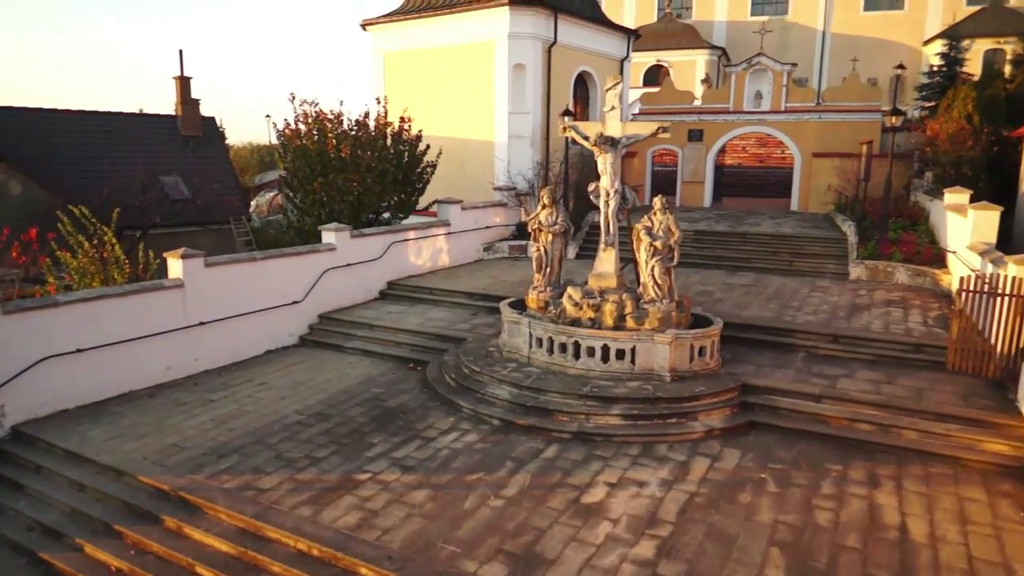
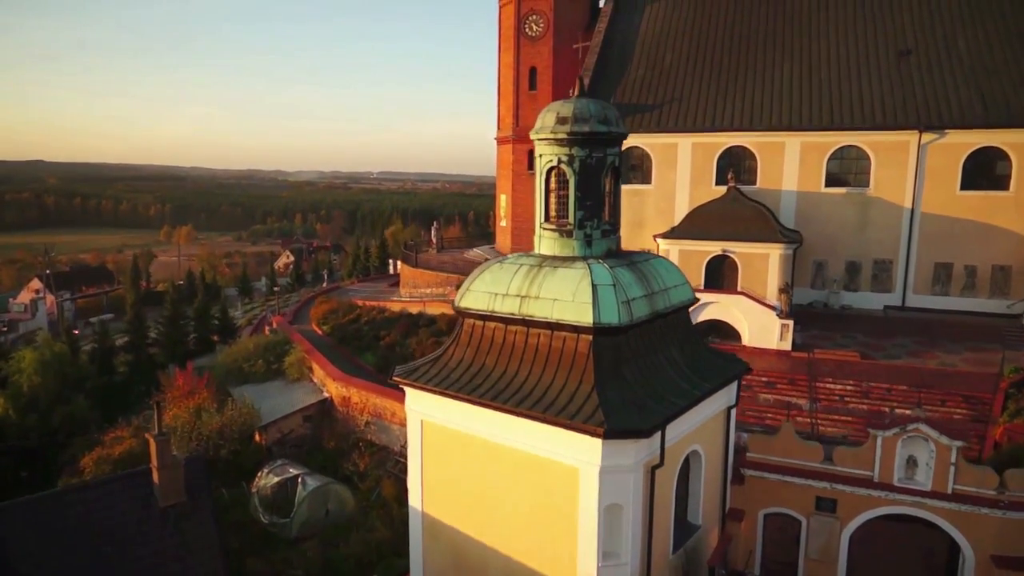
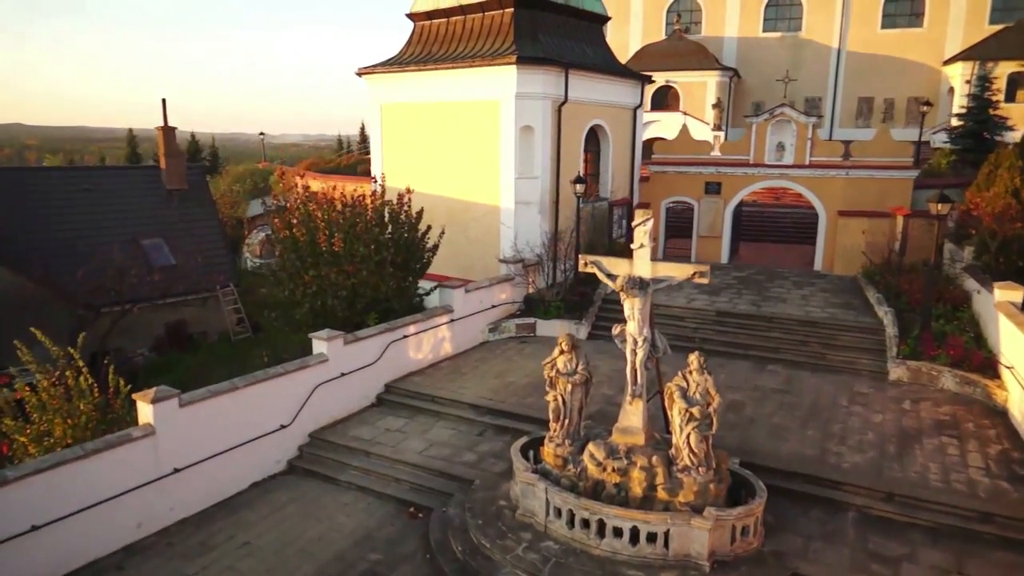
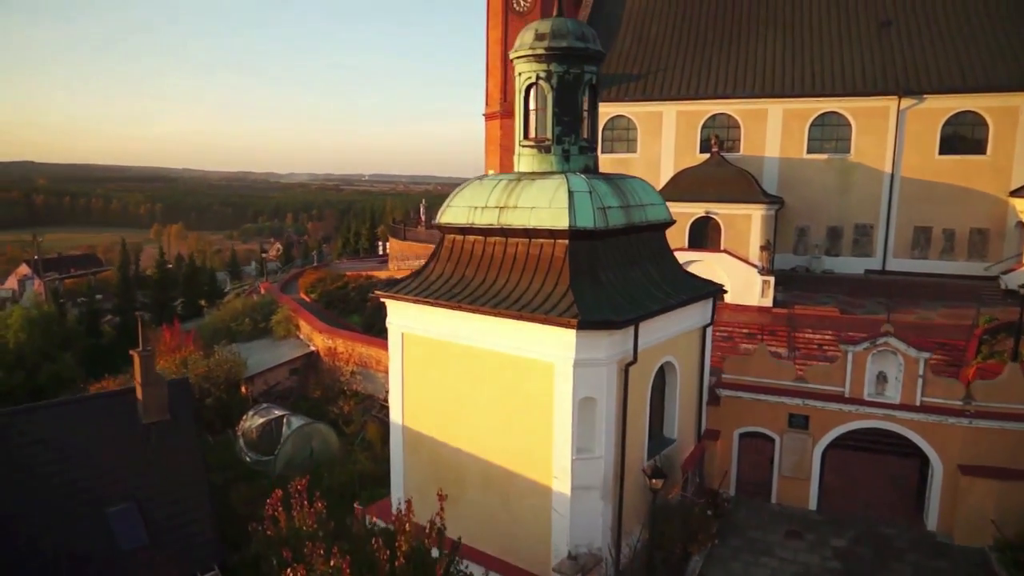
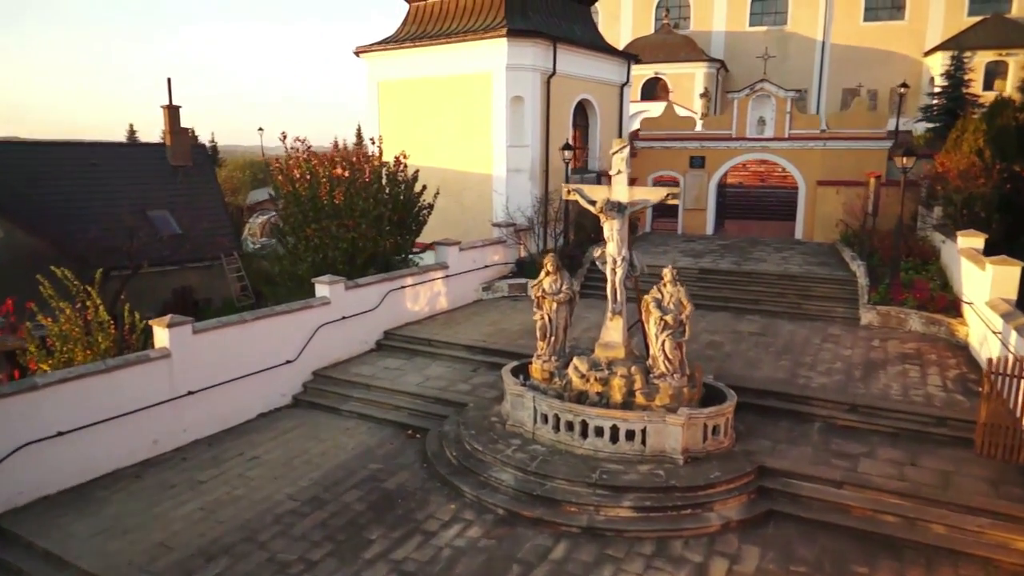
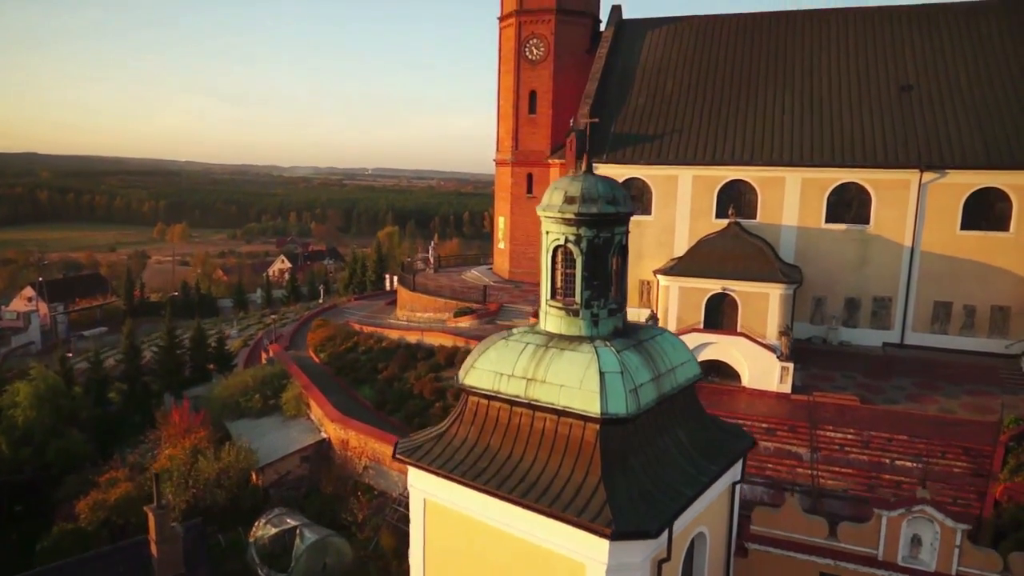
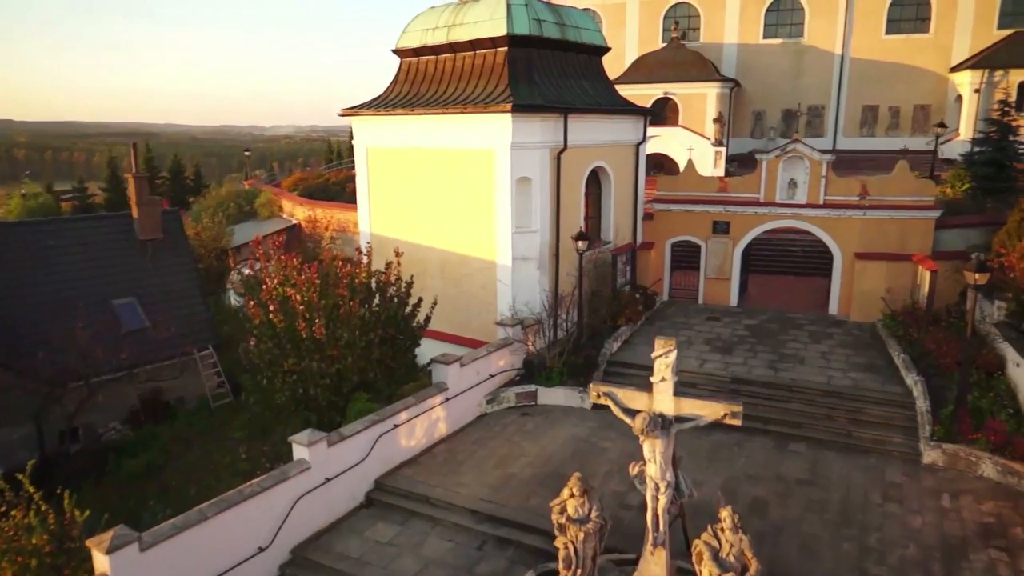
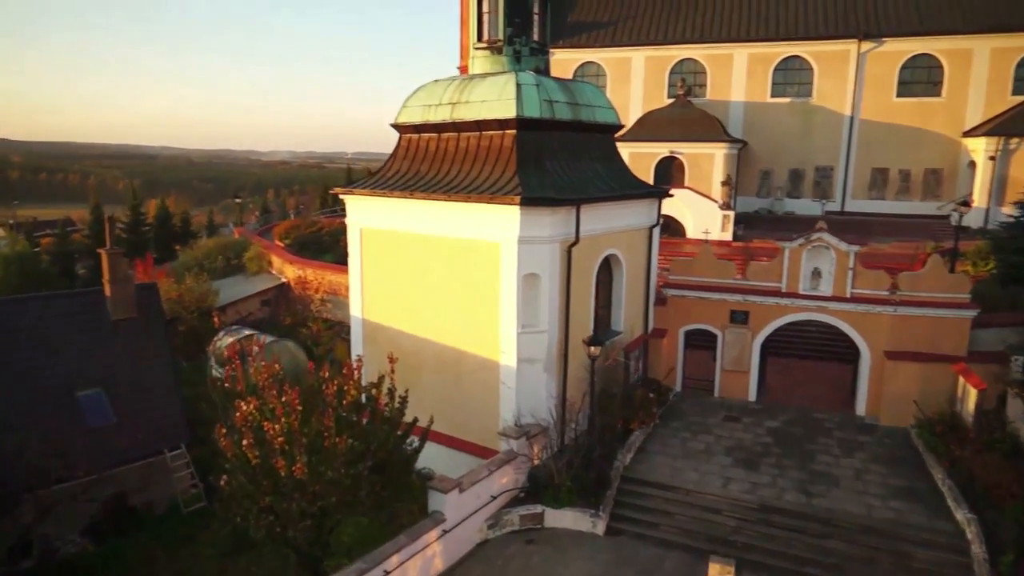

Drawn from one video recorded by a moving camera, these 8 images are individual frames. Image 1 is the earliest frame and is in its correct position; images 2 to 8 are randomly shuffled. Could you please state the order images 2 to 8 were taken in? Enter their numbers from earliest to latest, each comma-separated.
5, 3, 7, 8, 4, 2, 6
